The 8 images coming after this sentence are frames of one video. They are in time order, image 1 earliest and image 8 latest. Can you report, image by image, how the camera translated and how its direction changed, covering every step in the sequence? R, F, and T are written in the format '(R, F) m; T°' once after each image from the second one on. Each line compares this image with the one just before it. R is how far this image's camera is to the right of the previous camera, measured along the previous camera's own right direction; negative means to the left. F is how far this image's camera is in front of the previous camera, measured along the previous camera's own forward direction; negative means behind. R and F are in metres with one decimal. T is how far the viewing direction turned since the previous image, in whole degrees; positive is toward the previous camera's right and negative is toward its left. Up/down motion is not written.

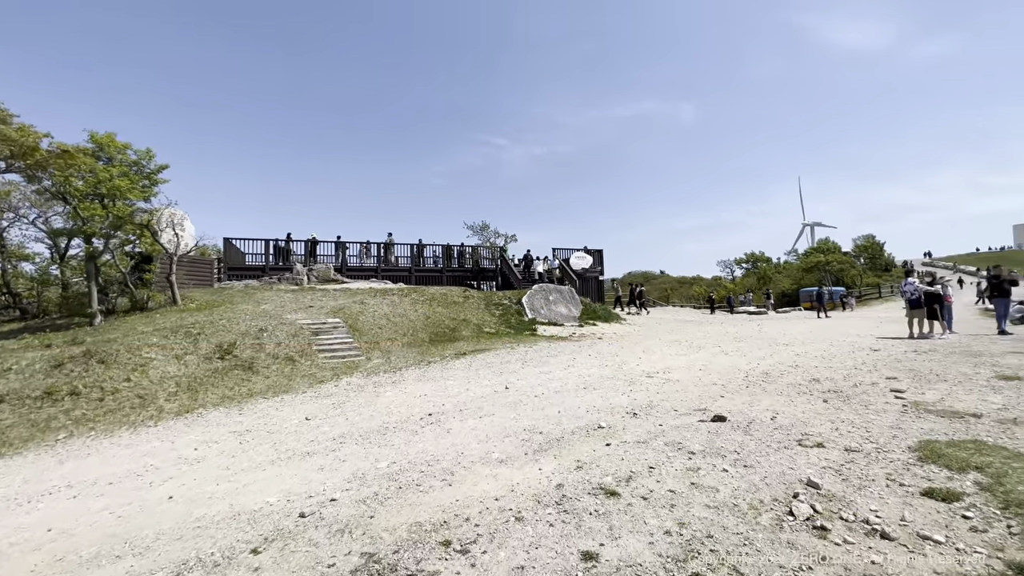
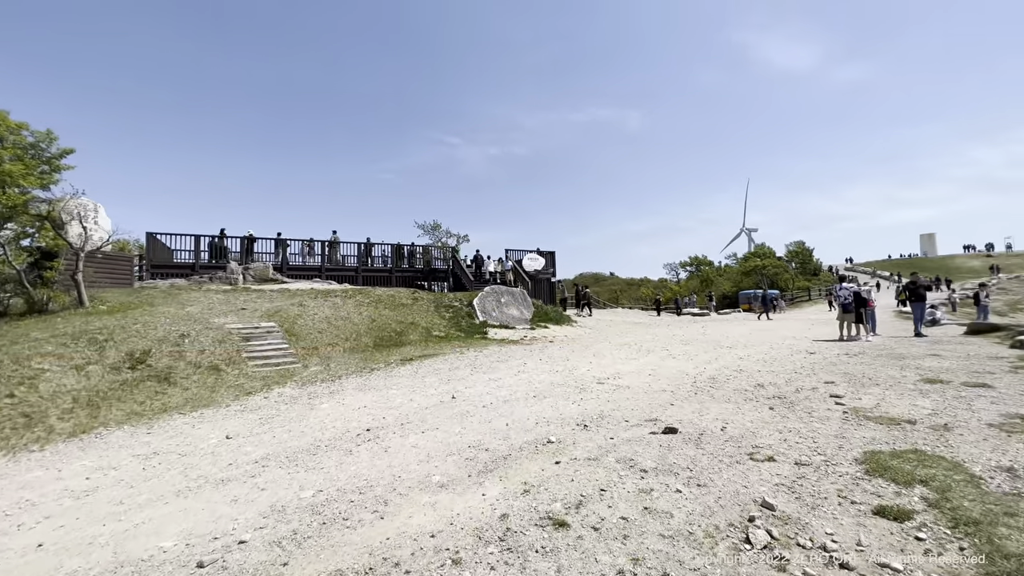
(+0.1, +0.4) m; +6°
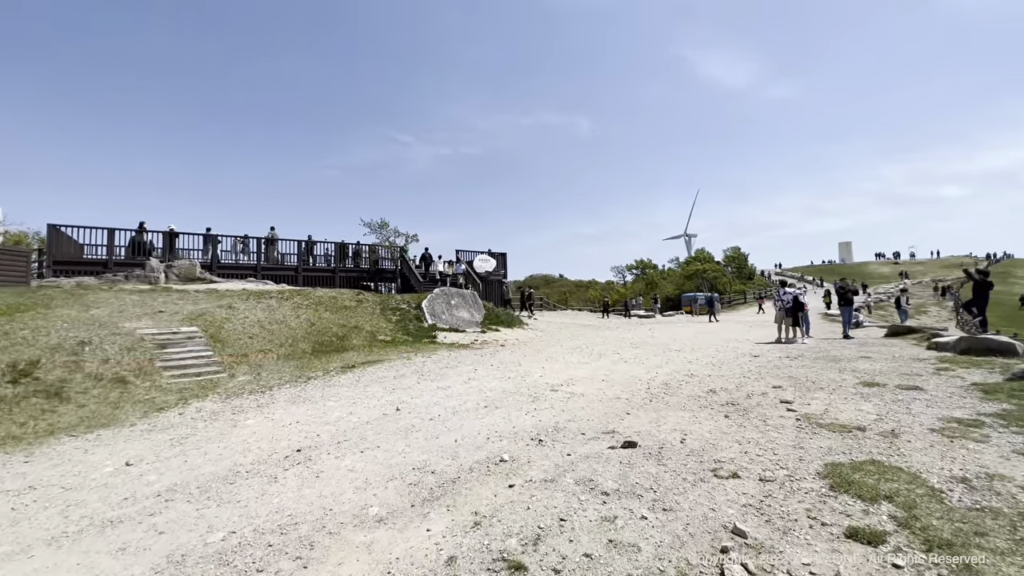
(0.0, +0.5) m; +6°
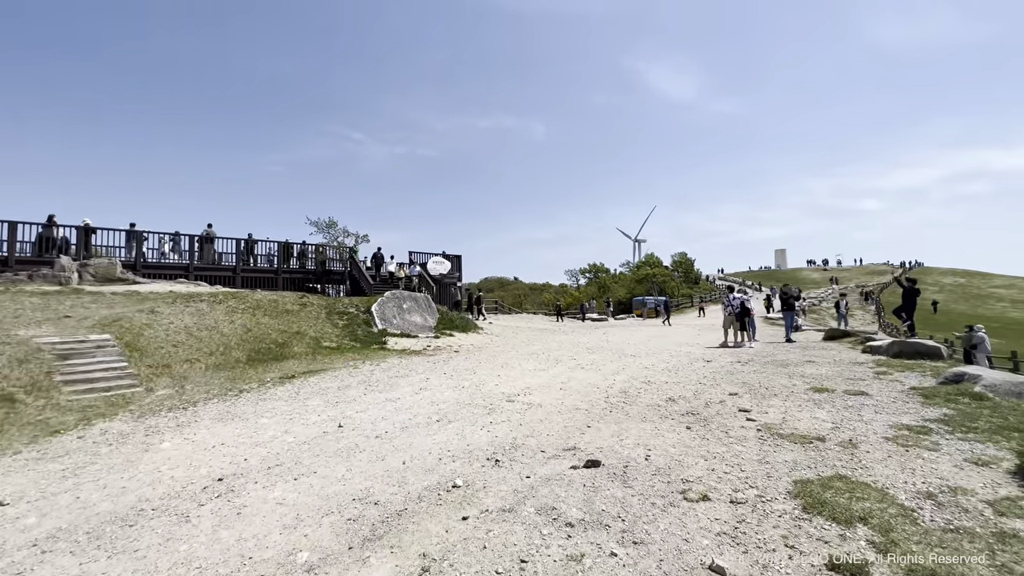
(0.0, +0.5) m; +6°
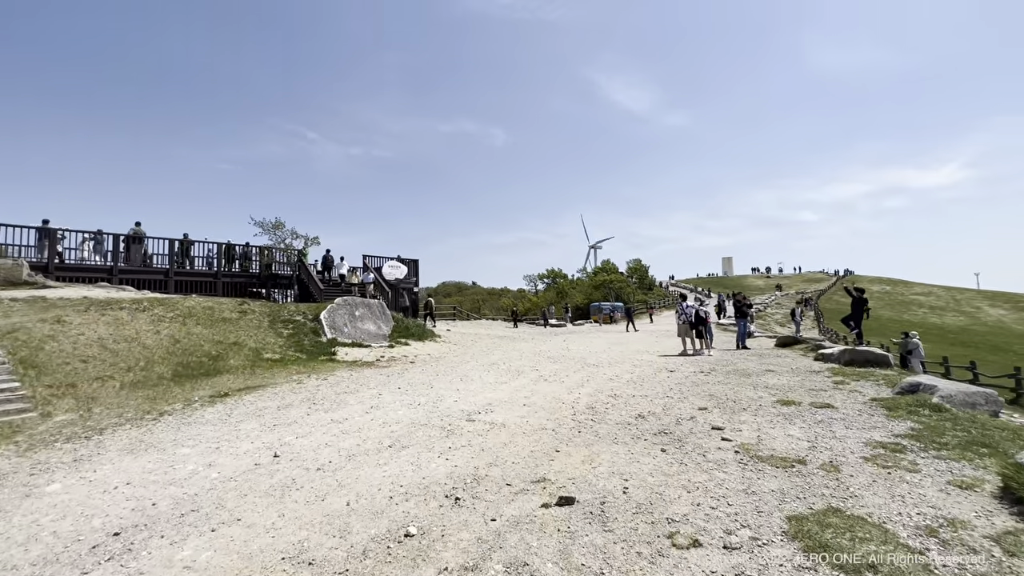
(-0.1, +0.7) m; +5°
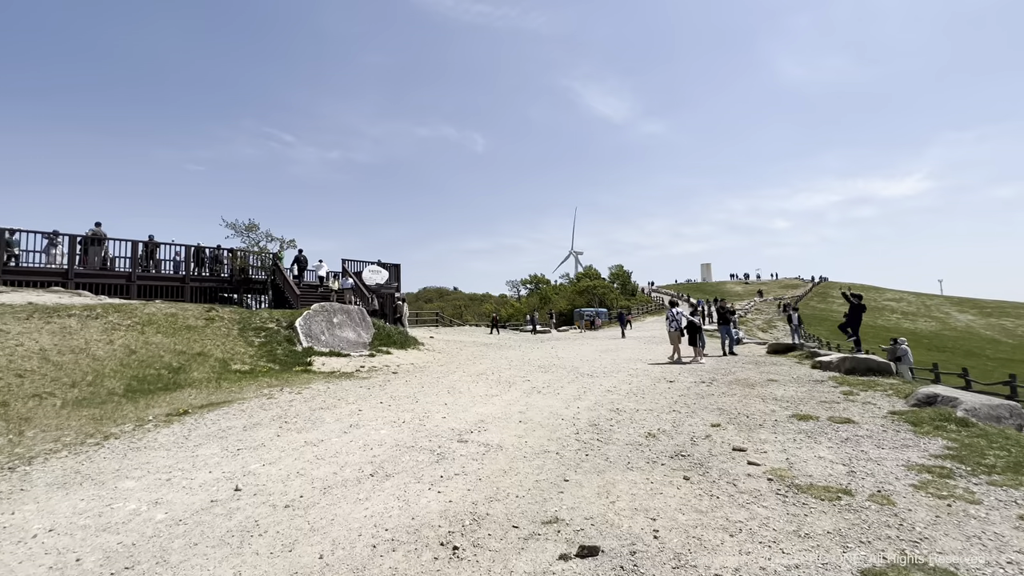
(-0.3, +0.8) m; +2°
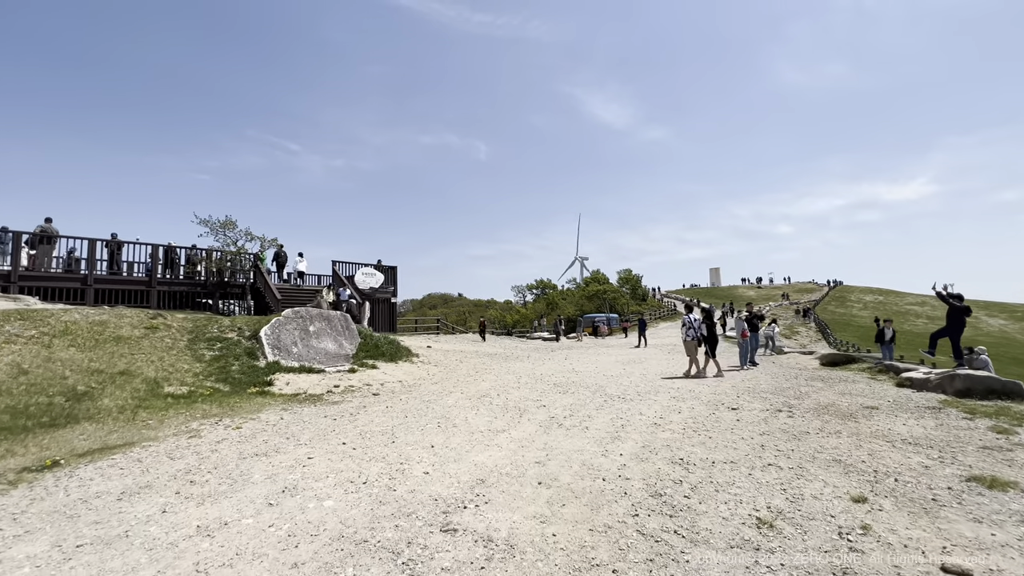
(-0.1, +3.1) m; -1°
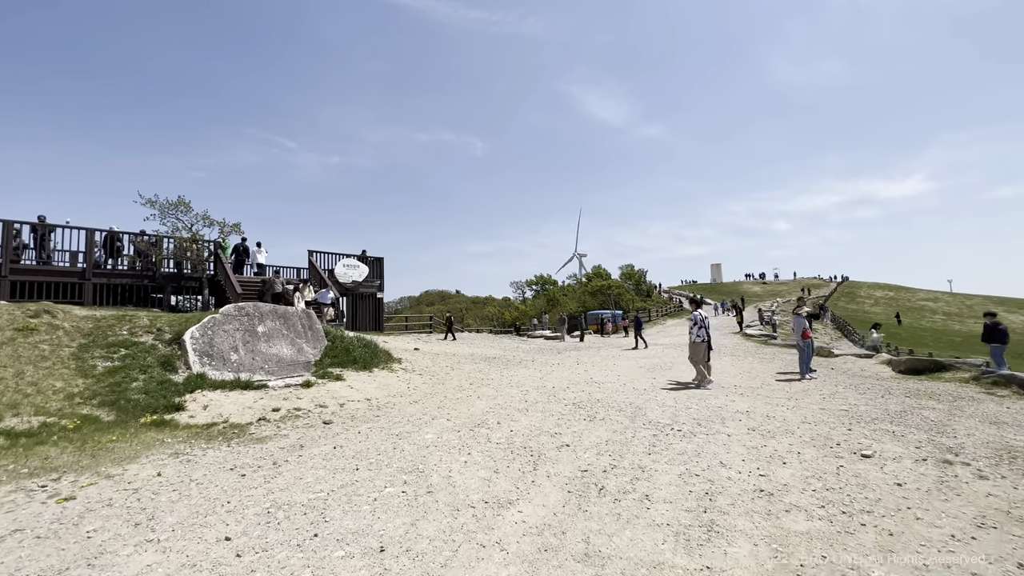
(-0.2, +3.5) m; 0°
